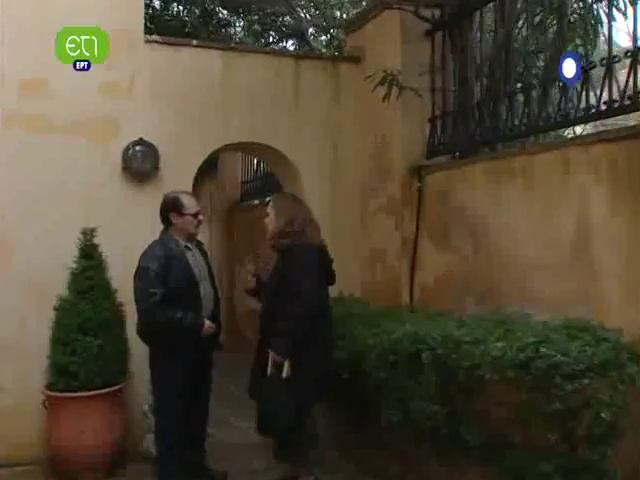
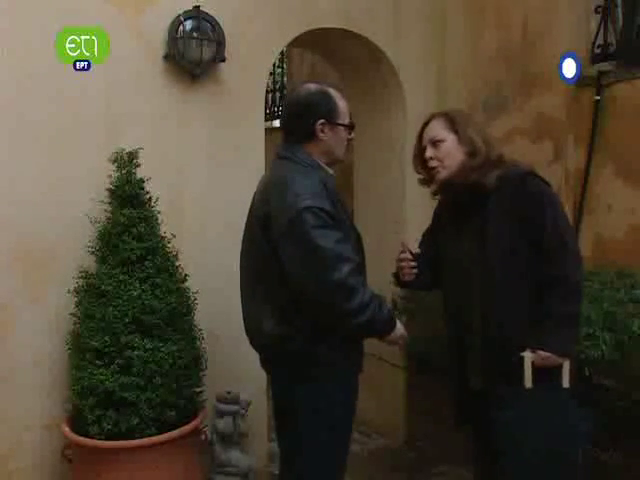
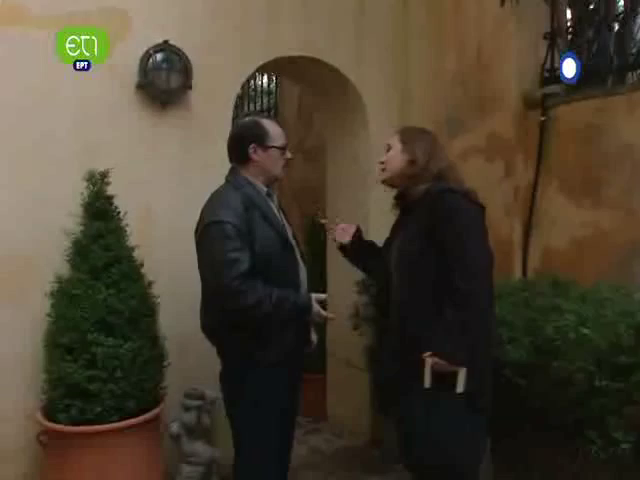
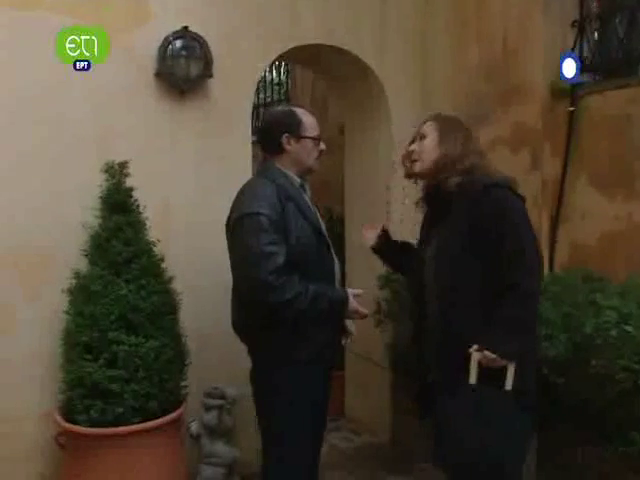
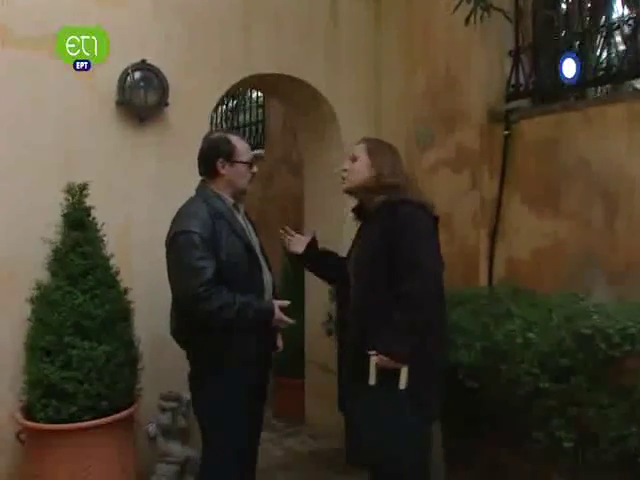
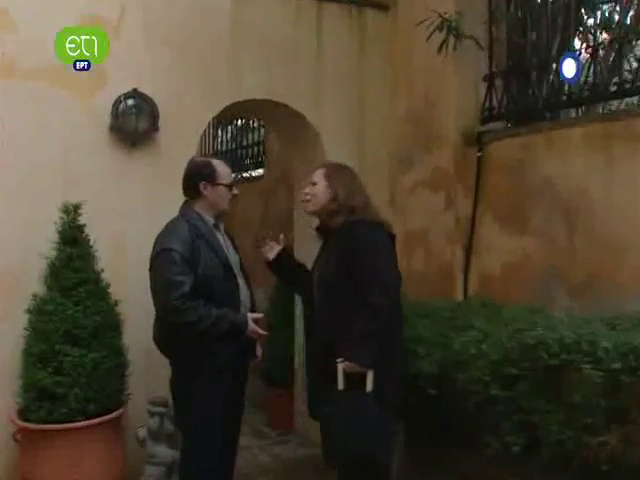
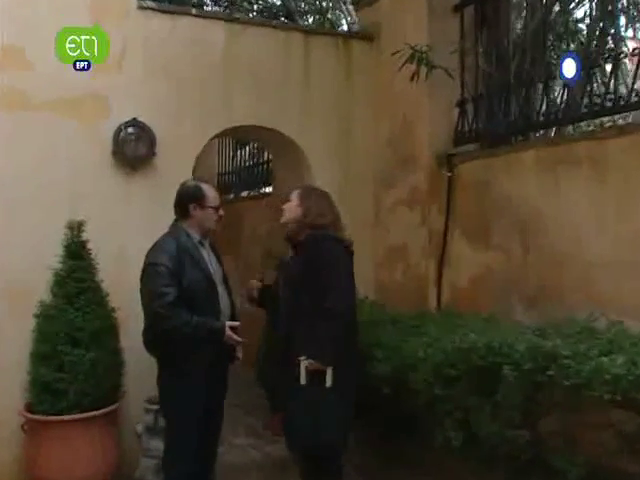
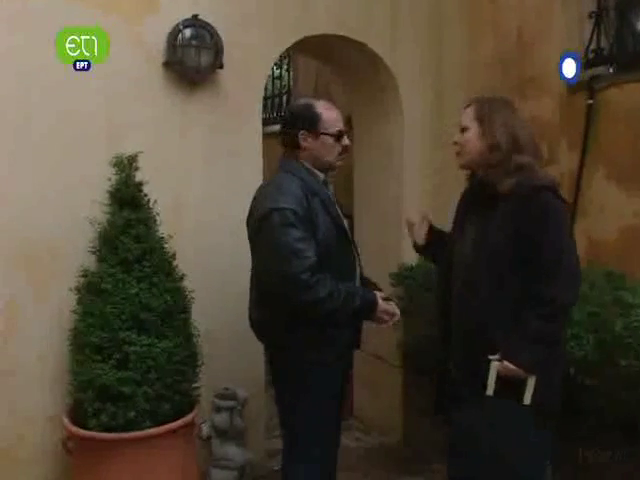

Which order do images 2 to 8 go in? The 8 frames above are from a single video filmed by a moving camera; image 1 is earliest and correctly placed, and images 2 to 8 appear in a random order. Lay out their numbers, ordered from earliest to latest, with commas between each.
7, 6, 5, 3, 4, 8, 2
